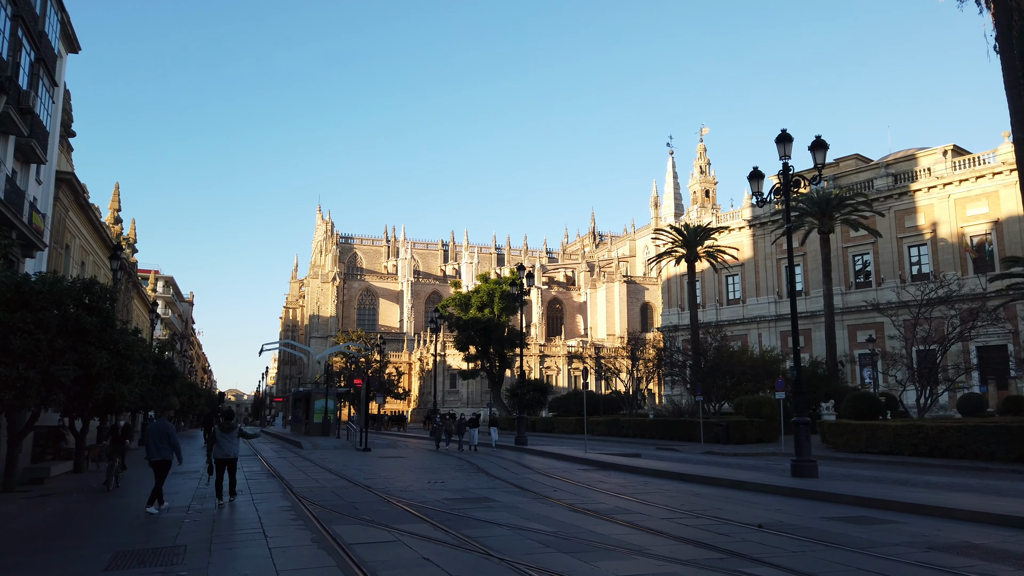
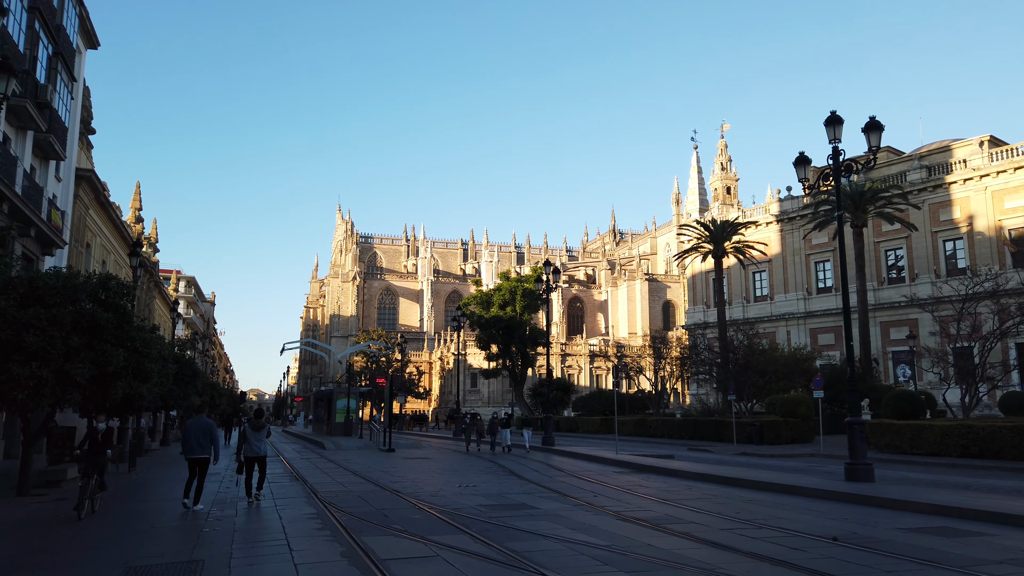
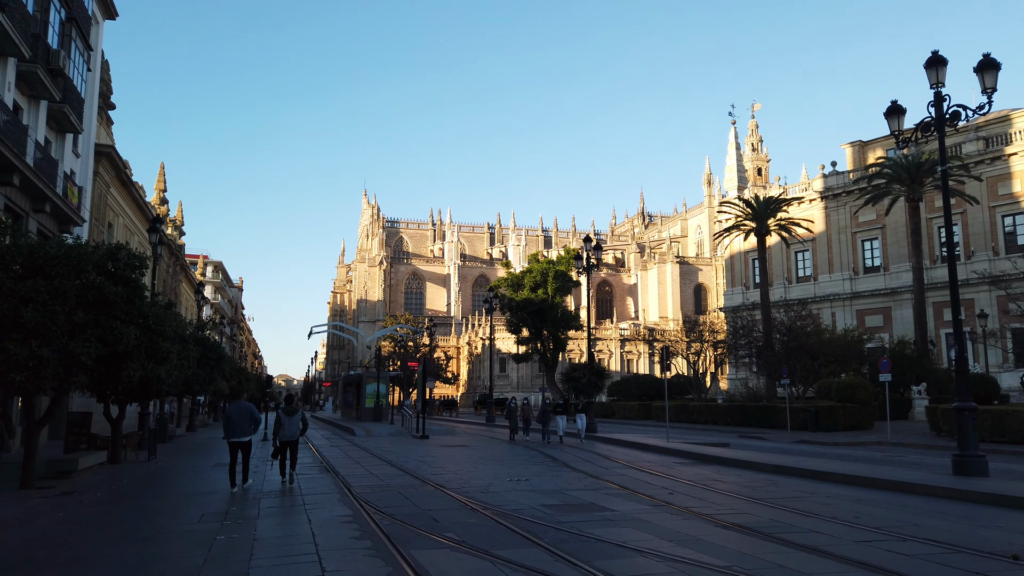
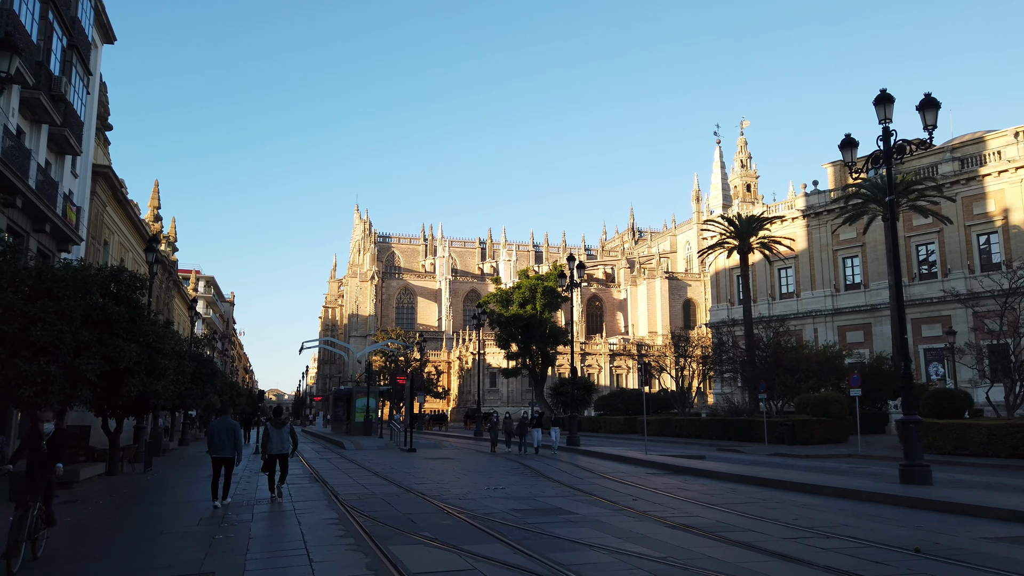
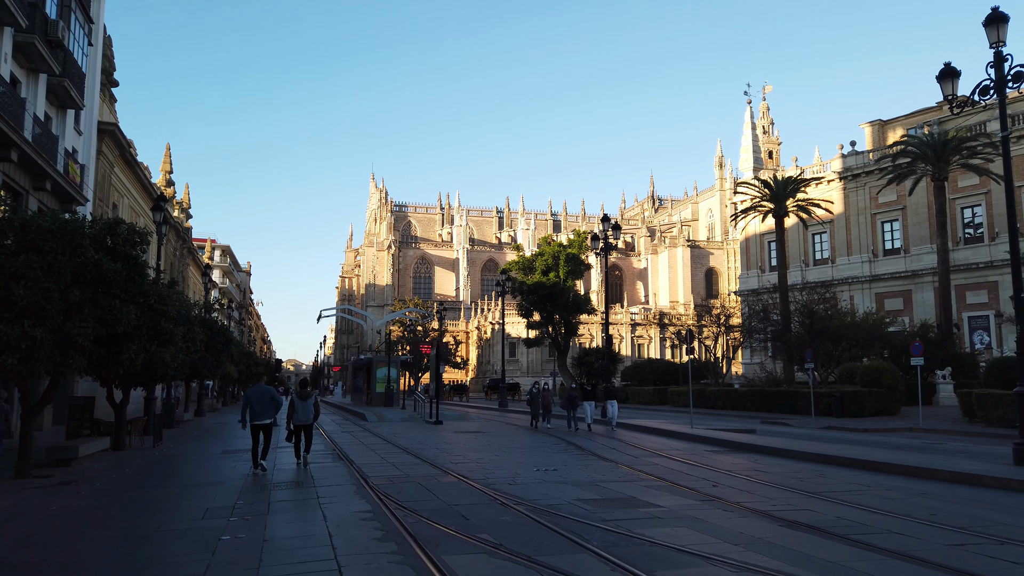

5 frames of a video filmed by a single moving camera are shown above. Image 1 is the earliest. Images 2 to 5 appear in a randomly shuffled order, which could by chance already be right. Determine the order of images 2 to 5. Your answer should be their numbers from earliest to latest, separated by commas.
2, 4, 3, 5
